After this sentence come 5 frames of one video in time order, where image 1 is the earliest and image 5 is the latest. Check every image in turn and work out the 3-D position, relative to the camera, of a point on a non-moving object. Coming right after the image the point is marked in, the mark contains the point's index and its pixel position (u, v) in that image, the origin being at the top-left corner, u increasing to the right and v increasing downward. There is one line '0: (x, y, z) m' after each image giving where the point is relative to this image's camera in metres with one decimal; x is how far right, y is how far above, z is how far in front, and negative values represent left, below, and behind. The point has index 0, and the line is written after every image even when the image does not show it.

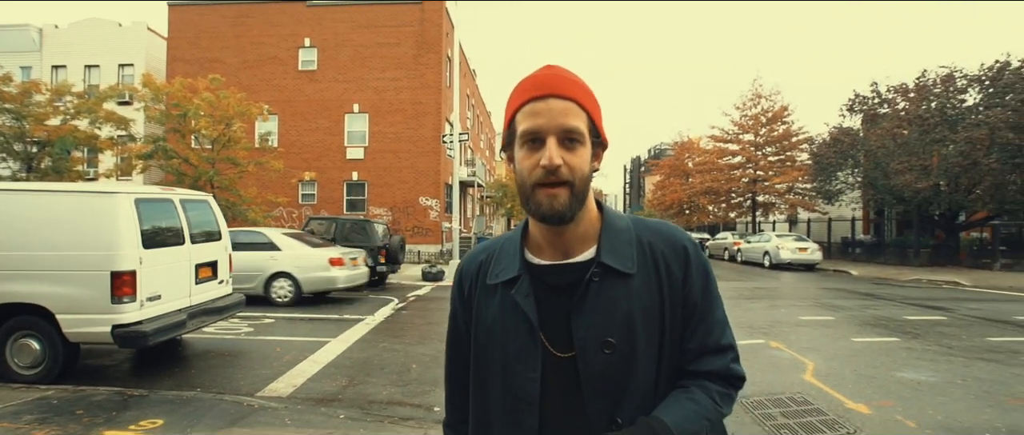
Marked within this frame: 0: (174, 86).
0: (-10.8, +4.2, +16.2) m
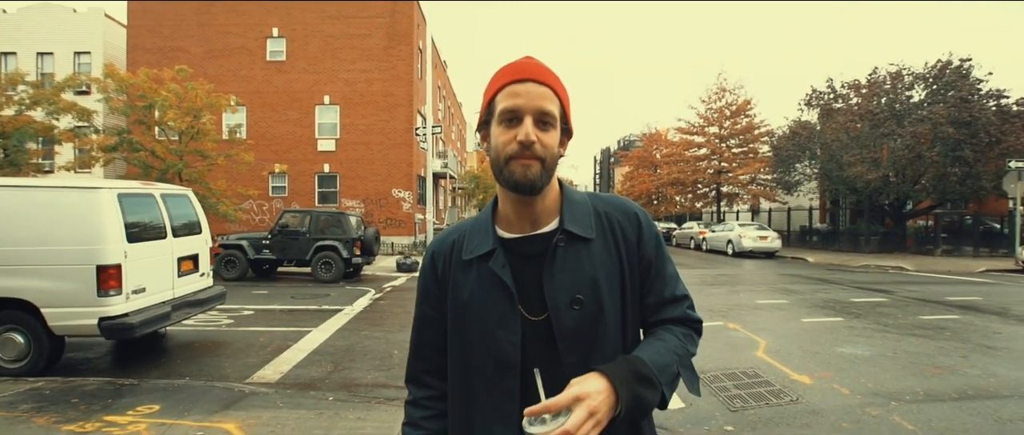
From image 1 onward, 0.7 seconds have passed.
0: (-11.6, +4.4, +15.8) m
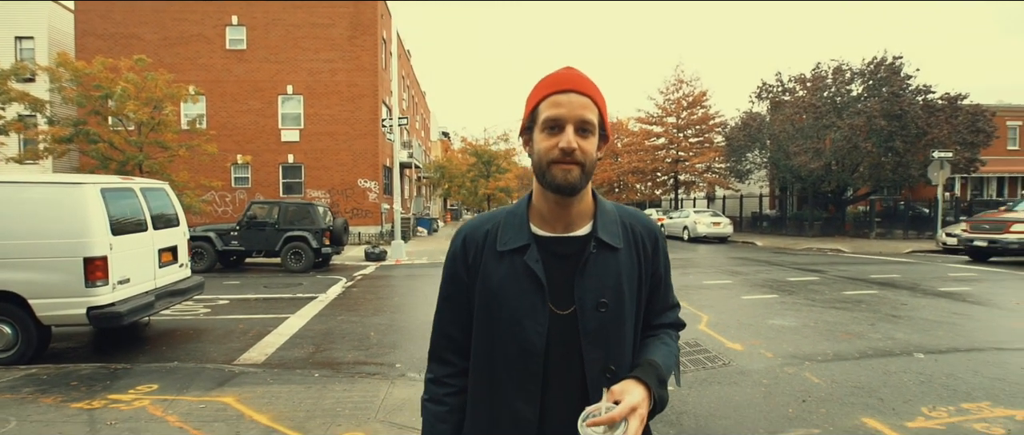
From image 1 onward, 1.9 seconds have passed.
0: (-12.7, +4.6, +15.4) m
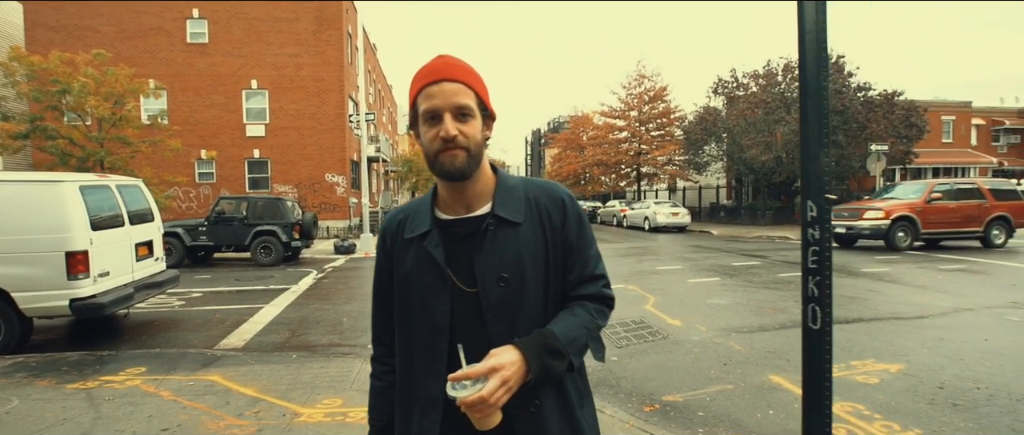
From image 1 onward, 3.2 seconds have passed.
0: (-13.8, +4.7, +15.2) m
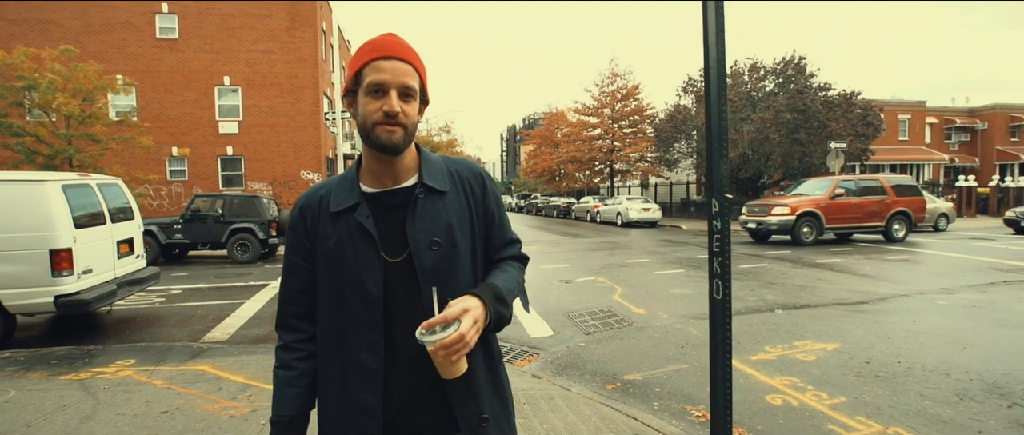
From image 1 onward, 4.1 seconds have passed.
0: (-14.6, +4.7, +14.9) m
